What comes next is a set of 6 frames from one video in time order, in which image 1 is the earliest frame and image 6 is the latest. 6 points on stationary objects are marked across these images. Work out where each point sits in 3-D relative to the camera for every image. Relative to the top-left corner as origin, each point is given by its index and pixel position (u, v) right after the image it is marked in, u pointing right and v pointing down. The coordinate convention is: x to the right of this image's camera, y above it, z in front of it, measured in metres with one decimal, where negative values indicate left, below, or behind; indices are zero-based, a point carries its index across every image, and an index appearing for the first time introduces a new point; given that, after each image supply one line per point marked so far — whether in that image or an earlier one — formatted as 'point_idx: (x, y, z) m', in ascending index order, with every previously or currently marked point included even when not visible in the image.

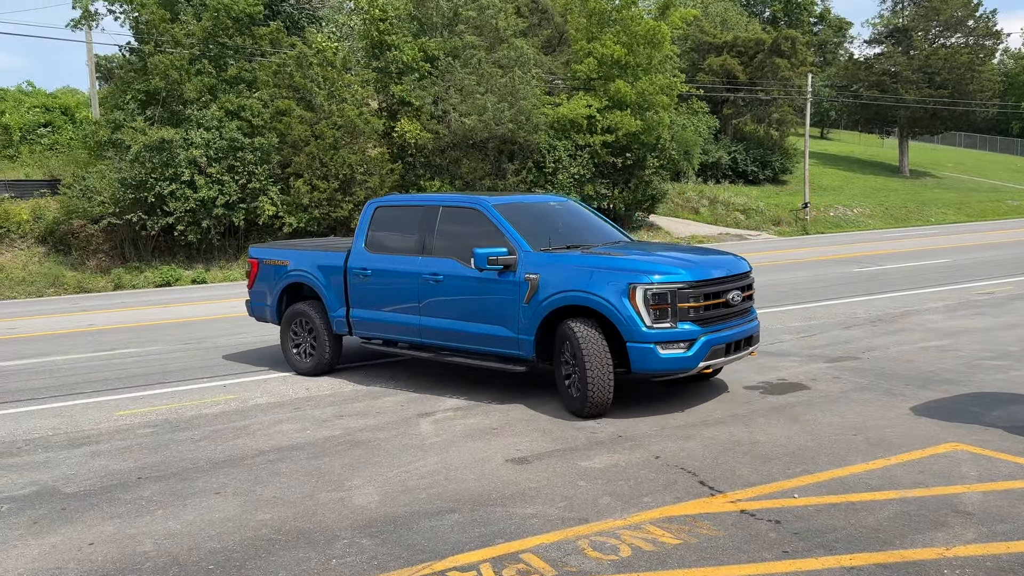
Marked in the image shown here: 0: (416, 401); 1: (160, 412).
0: (-0.8, -0.9, +6.8) m
1: (-3.0, -1.0, +7.0) m
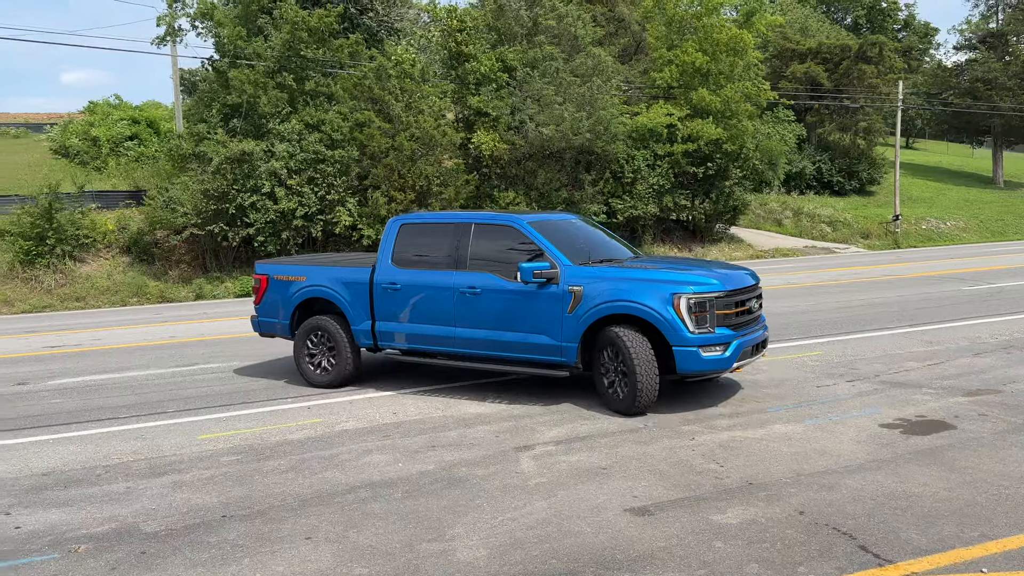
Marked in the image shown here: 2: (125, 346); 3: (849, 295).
0: (0.0, -1.1, +6.3) m
1: (-2.2, -1.2, +6.7) m
2: (-5.8, -0.9, +12.3) m
3: (+6.2, -0.1, +15.2) m
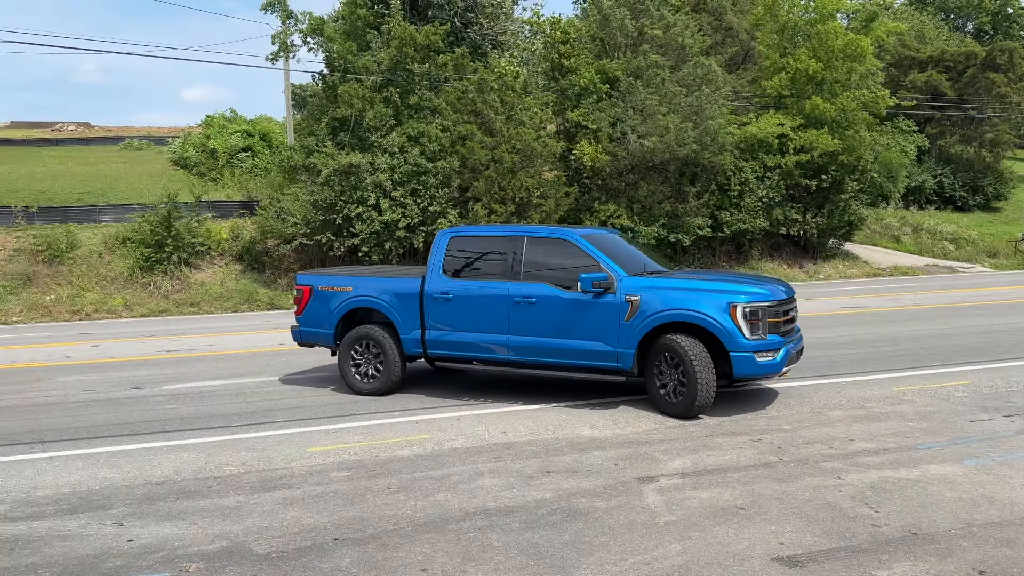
0: (+0.9, -1.2, +5.9) m
1: (-1.2, -1.3, +6.5) m
2: (-4.2, -1.0, +12.5) m
3: (+8.1, -0.5, +14.1) m
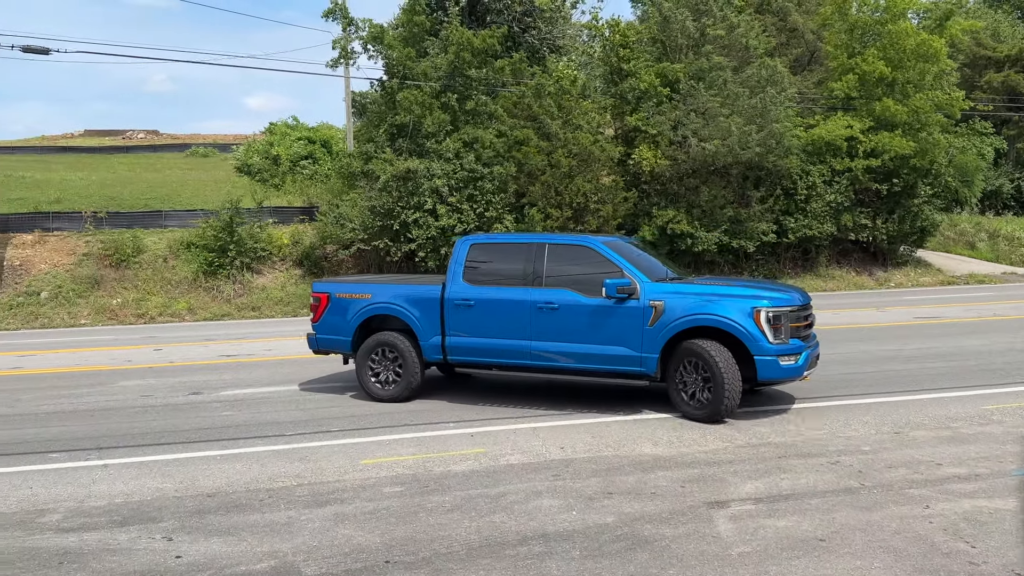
0: (+1.3, -1.3, +5.6) m
1: (-0.8, -1.3, +6.3) m
2: (-3.3, -1.1, +12.5) m
3: (+9.0, -0.7, +13.2) m
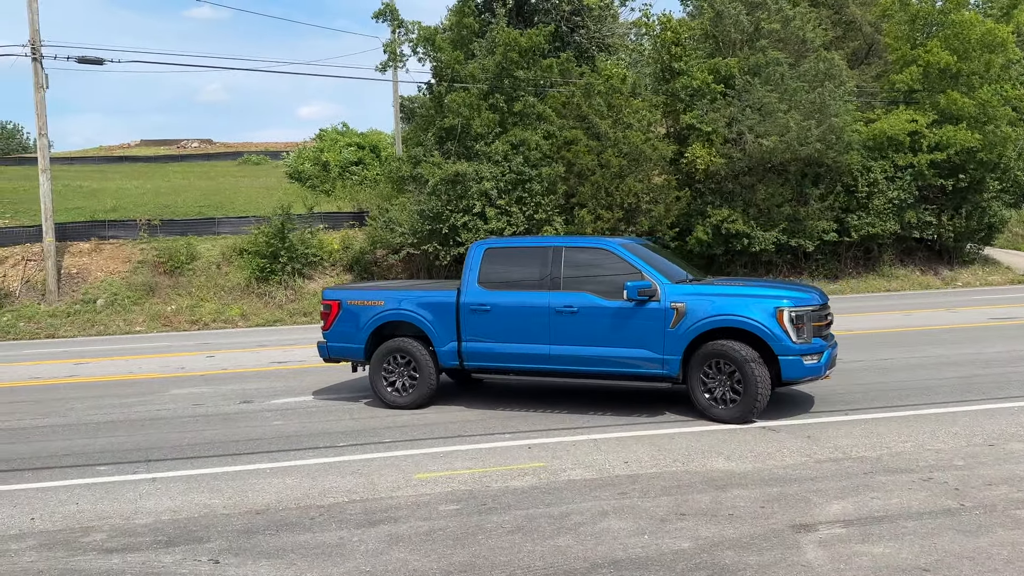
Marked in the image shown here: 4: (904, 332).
0: (+1.7, -1.3, +5.1) m
1: (-0.4, -1.4, +6.0) m
2: (-2.5, -1.1, +12.3) m
3: (+9.8, -0.6, +12.3) m
4: (+6.5, -0.7, +13.9) m
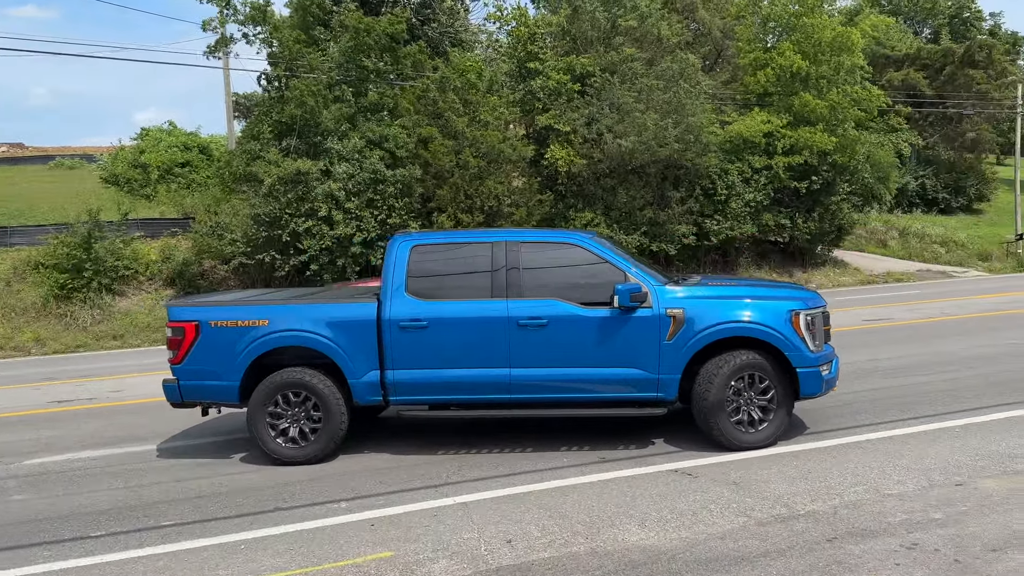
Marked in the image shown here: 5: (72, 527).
0: (+1.0, -1.3, +3.5) m
1: (-1.2, -1.5, +4.0) m
2: (-4.4, -1.4, +9.9) m
3: (+7.8, -0.6, +12.0) m
4: (+4.3, -0.8, +12.9) m
5: (-2.8, -1.5, +5.1) m
